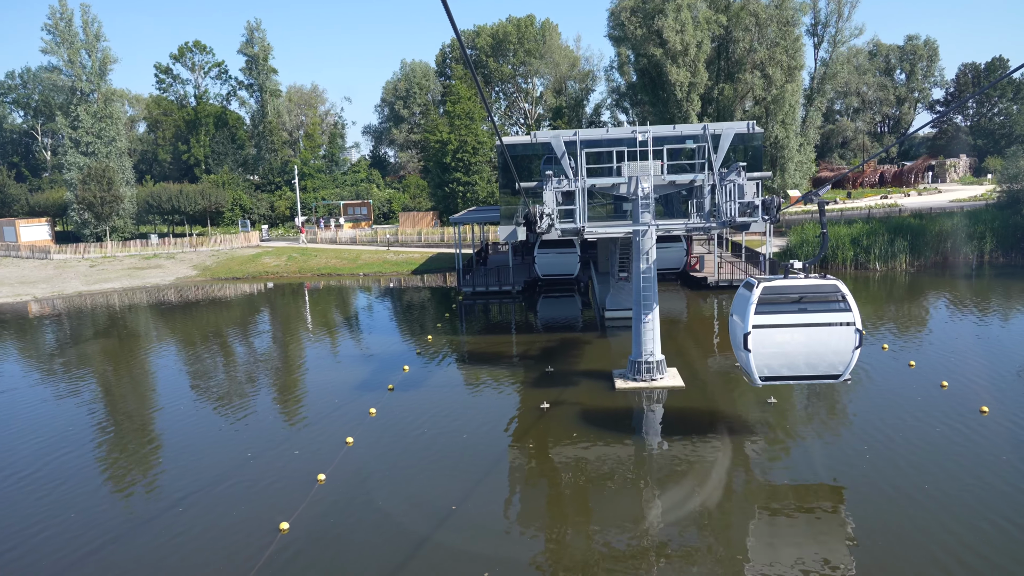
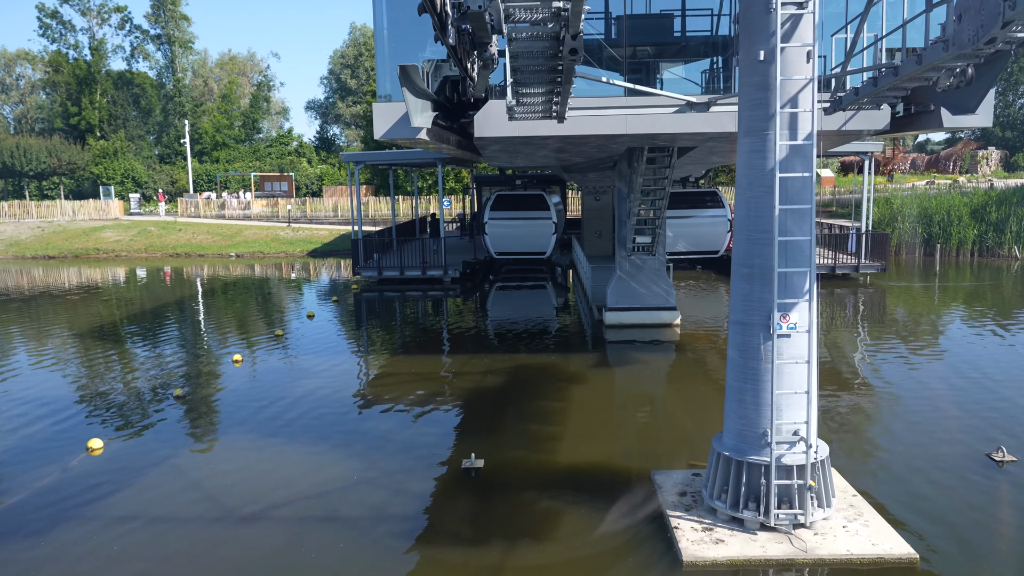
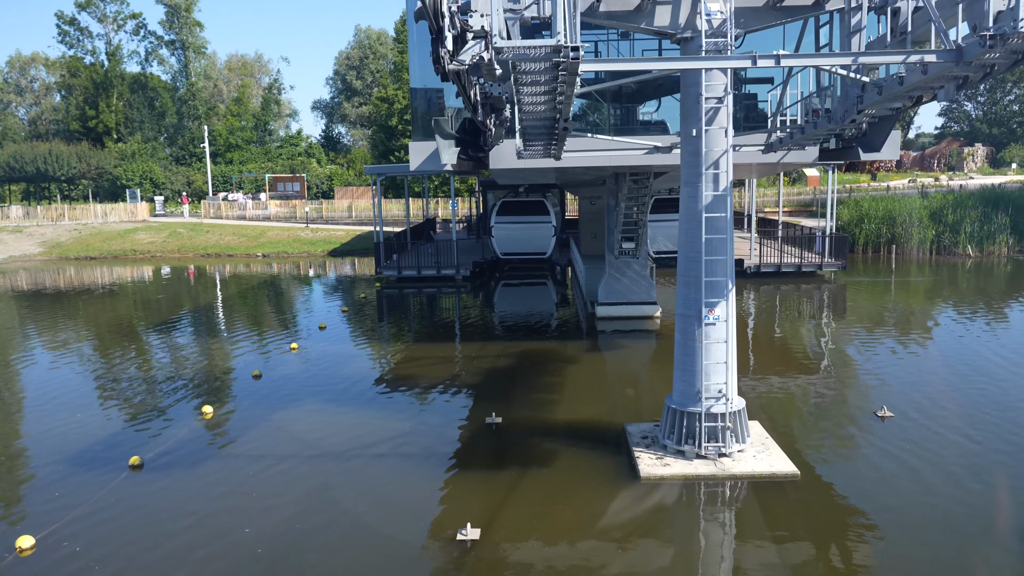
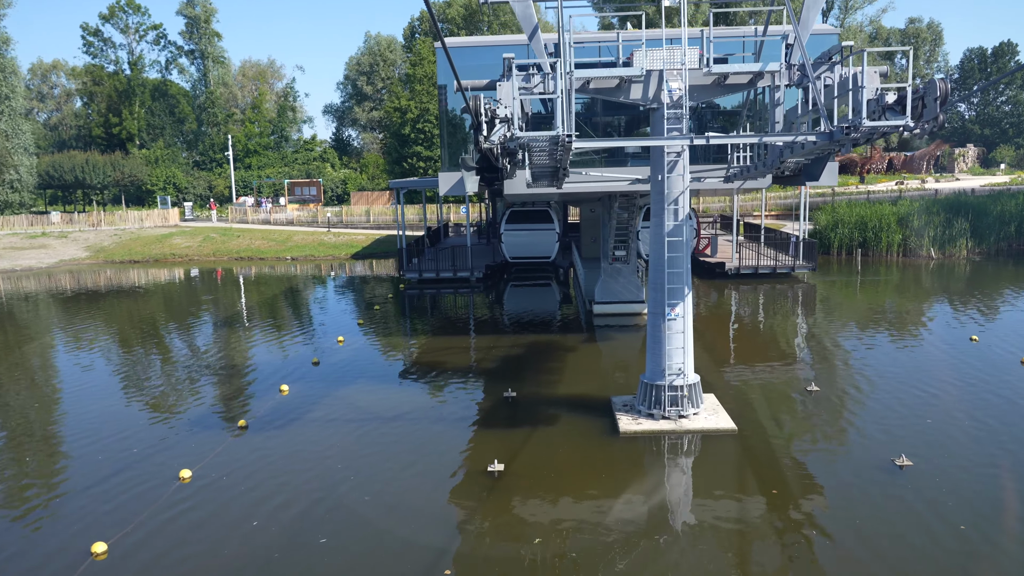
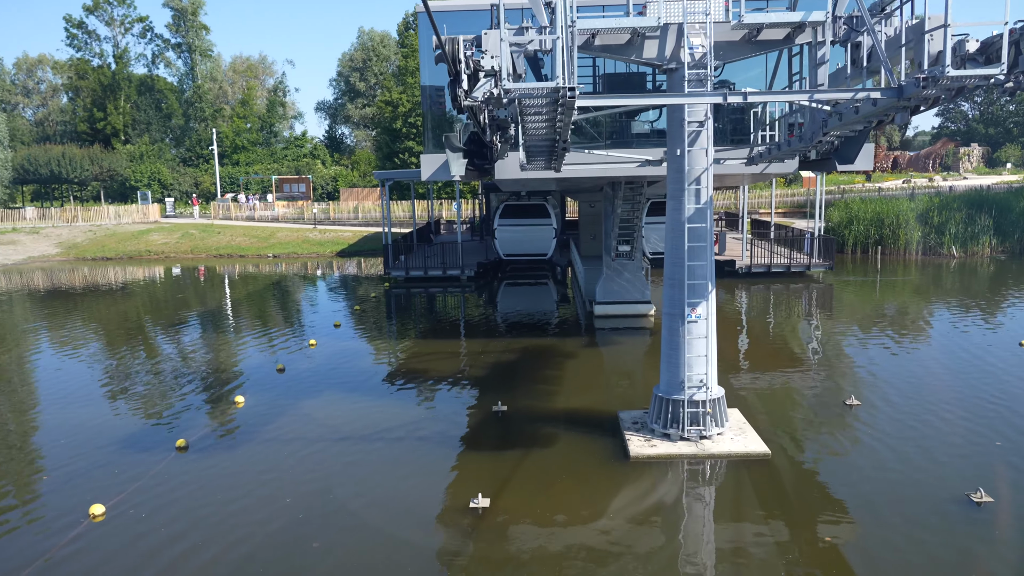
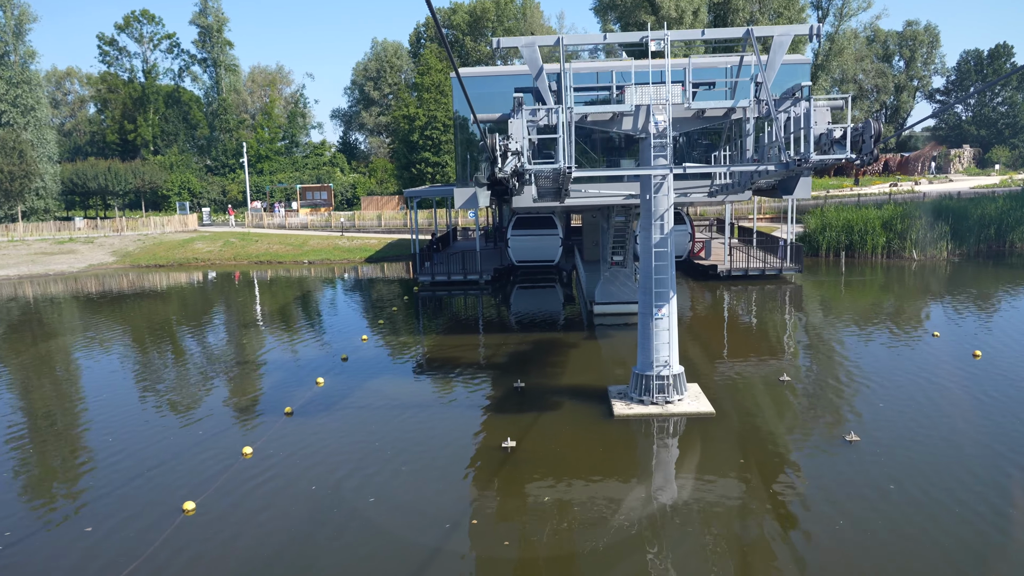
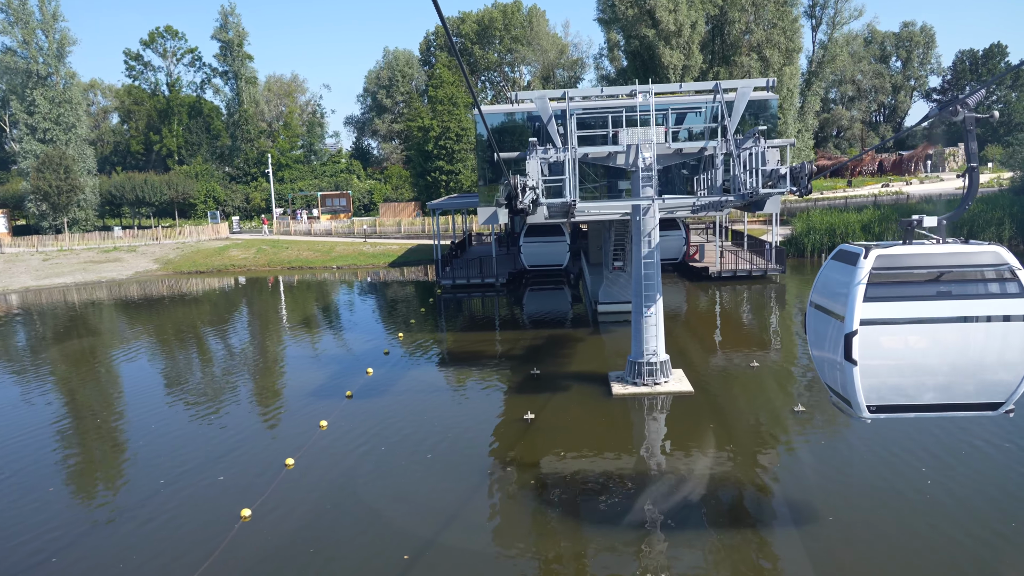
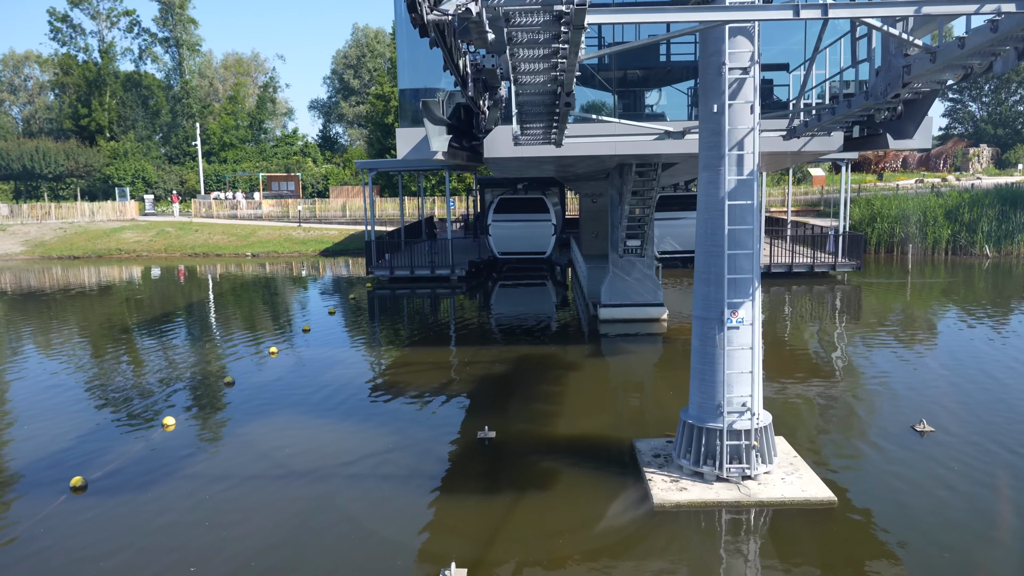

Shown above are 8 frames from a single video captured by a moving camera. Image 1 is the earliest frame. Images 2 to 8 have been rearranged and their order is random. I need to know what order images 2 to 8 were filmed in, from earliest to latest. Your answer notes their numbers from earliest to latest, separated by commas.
7, 6, 4, 5, 3, 8, 2
